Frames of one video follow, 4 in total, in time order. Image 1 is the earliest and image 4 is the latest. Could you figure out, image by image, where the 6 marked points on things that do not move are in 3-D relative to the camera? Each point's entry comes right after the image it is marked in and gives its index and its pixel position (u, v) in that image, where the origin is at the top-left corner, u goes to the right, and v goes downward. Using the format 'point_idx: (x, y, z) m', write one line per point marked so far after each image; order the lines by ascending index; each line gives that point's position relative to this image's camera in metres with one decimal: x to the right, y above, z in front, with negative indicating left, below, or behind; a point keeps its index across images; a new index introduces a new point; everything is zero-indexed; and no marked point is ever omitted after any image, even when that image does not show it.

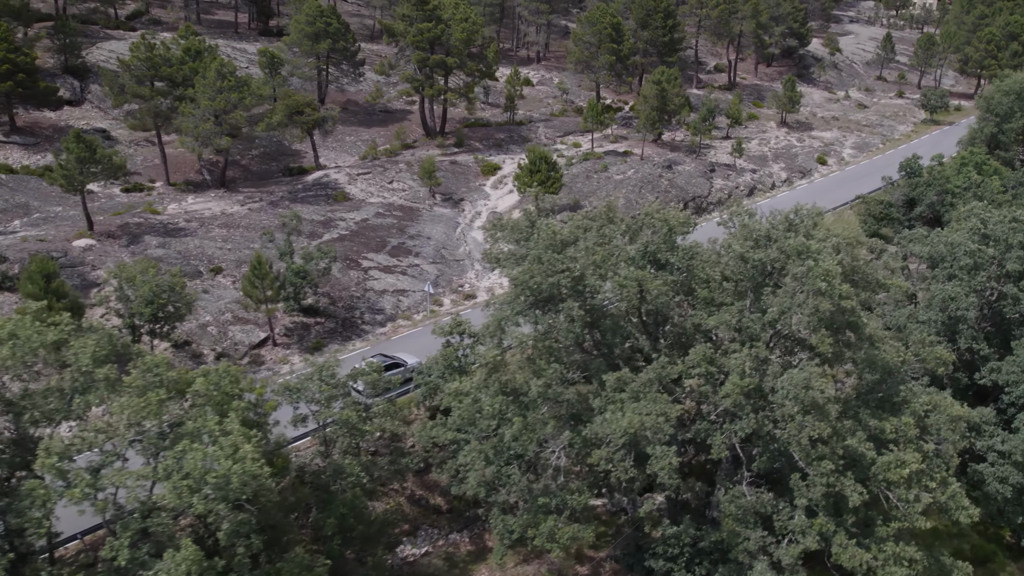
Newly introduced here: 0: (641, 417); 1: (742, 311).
0: (+2.3, -2.3, +16.7) m
1: (+4.6, -0.5, +19.1) m
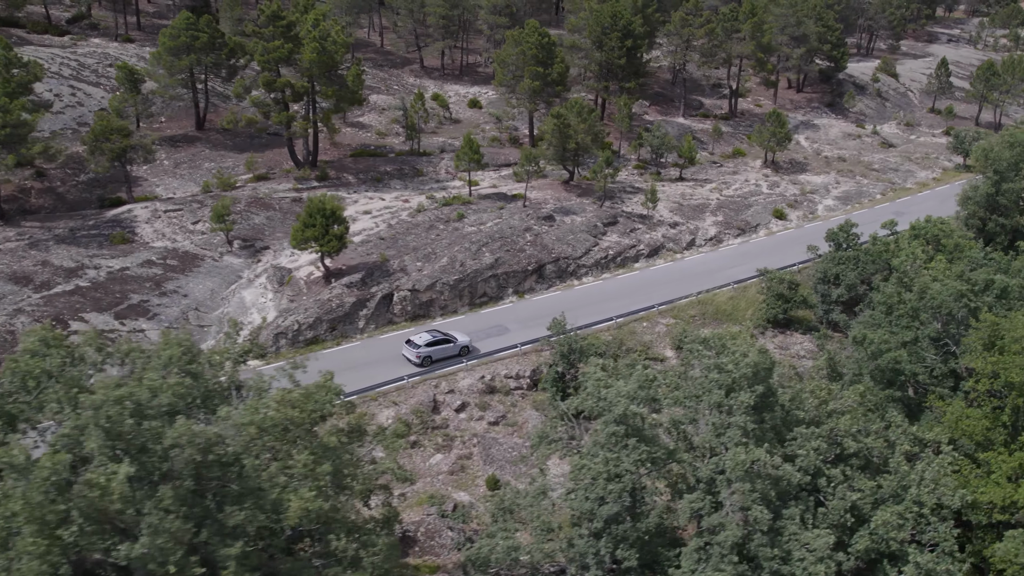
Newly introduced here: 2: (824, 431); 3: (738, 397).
0: (-9.4, -4.9, +10.8) m
1: (-6.5, -3.2, +12.8) m
2: (+6.2, -2.8, +18.7) m
3: (+4.3, -2.0, +17.8) m
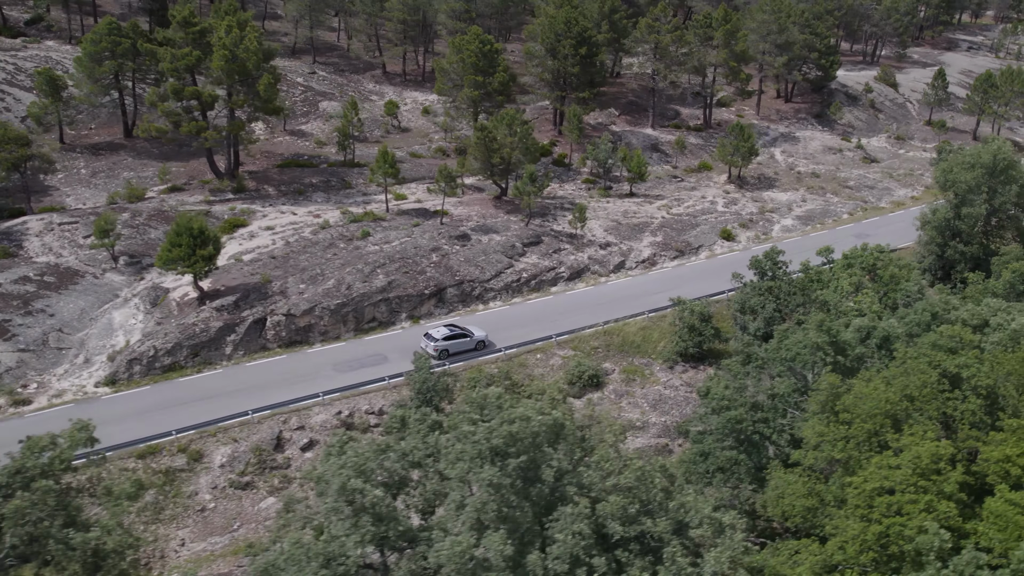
0: (-14.6, -5.5, +9.4) m
1: (-11.5, -4.0, +11.2) m
2: (+1.4, -3.9, +16.4) m
3: (-0.5, -3.0, +15.6) m
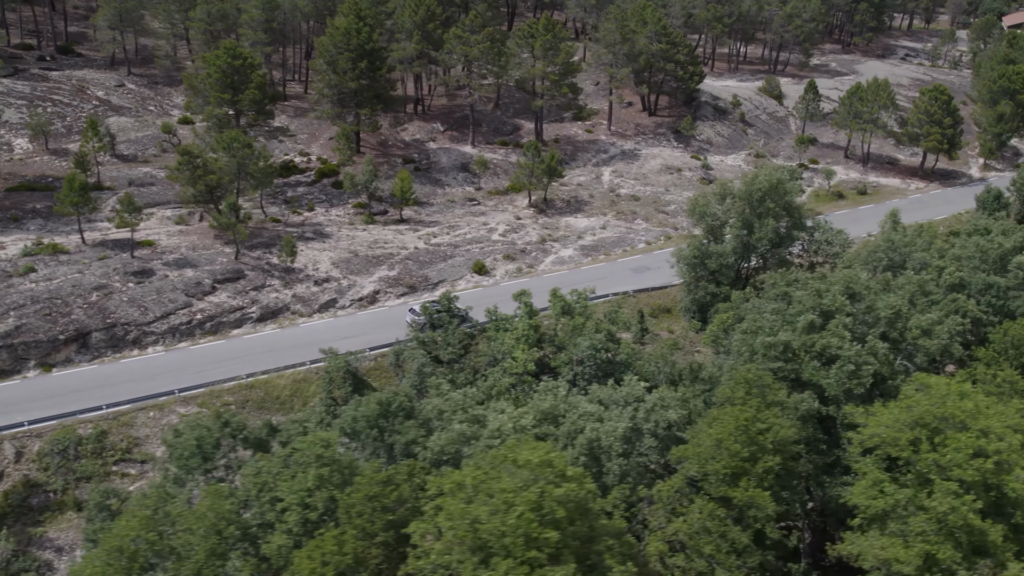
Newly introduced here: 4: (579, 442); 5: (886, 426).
0: (-27.5, -6.9, +7.1) m
1: (-24.3, -5.3, +8.7) m
2: (-11.1, -5.4, +13.1) m
3: (-13.0, -4.5, +12.4) m
4: (+1.2, -2.9, +17.4) m
5: (+6.0, -2.2, +15.2) m
